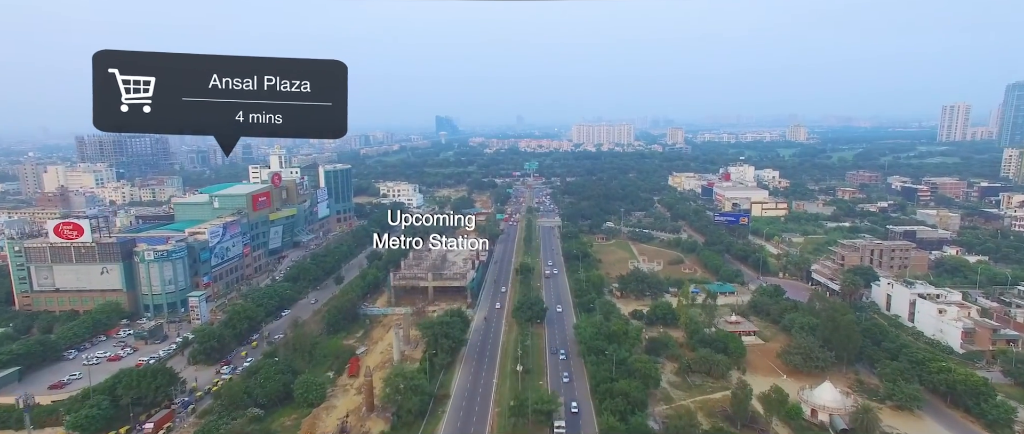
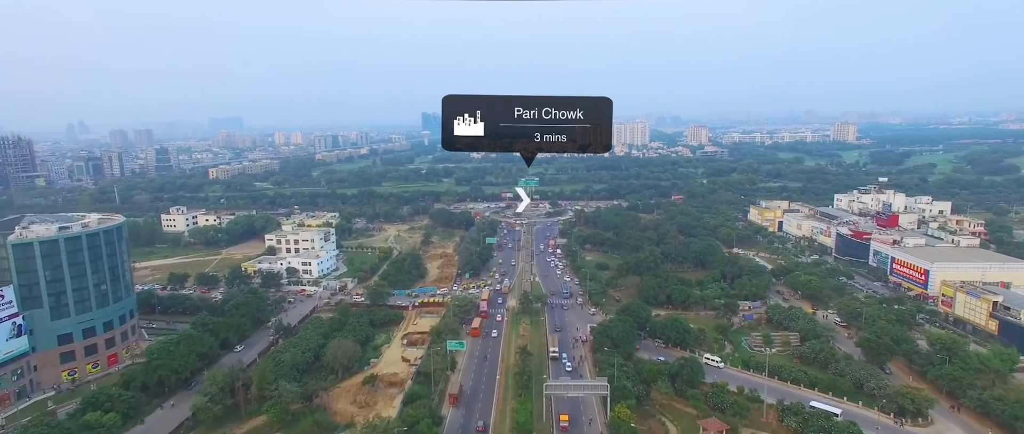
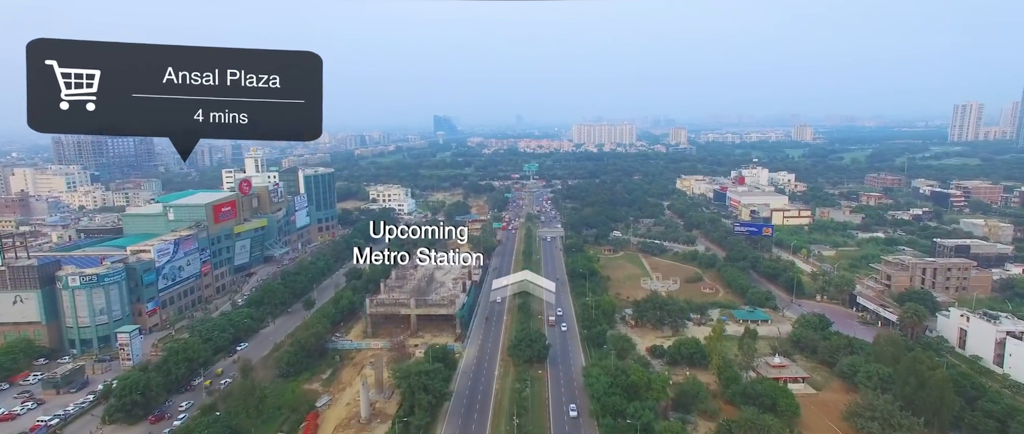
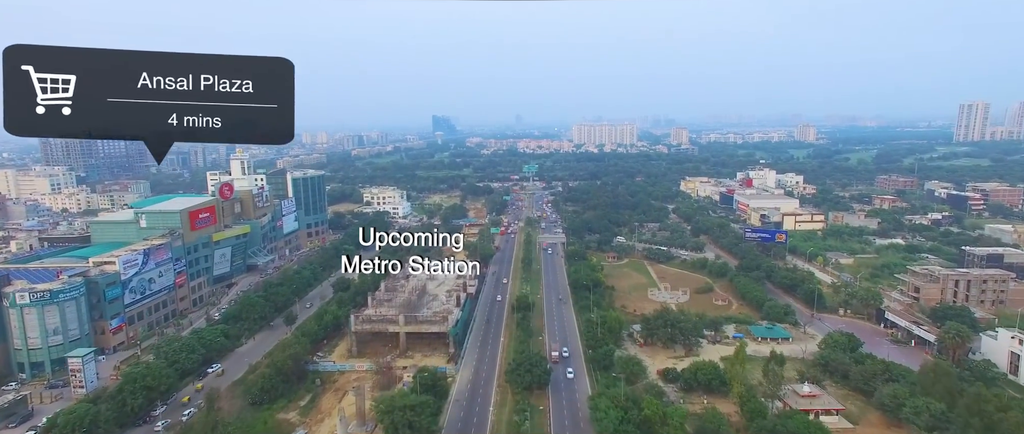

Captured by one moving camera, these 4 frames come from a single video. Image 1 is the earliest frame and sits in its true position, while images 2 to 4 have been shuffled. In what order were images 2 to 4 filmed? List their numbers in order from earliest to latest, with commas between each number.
3, 4, 2
